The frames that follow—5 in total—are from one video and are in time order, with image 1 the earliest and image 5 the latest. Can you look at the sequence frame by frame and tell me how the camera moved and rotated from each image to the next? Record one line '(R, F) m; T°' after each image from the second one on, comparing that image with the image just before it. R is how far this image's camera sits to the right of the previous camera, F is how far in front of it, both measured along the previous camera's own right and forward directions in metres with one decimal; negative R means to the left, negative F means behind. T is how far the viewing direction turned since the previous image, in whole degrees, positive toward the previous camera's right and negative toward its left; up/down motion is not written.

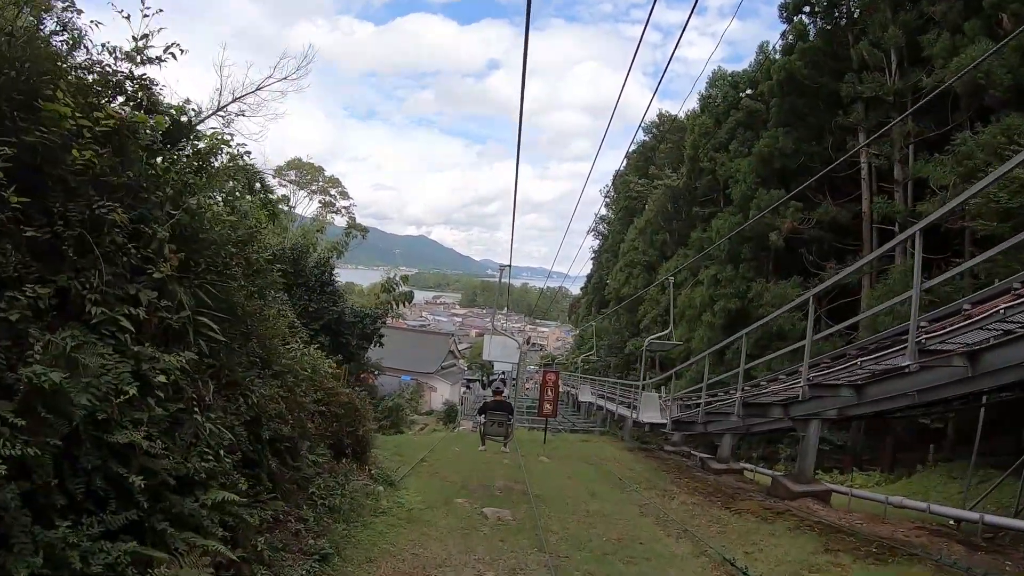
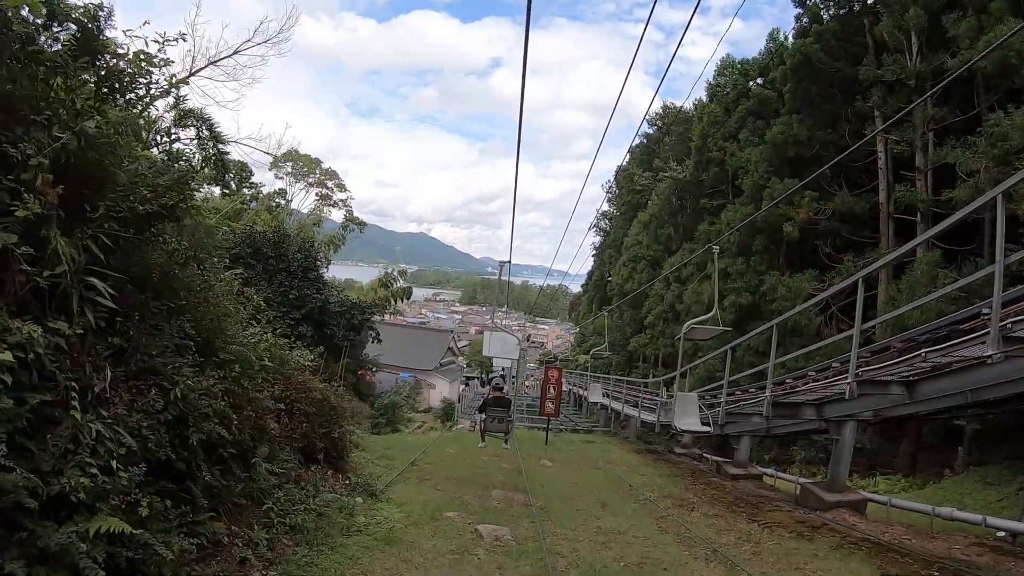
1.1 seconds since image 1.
(0.0, +0.8) m; 0°
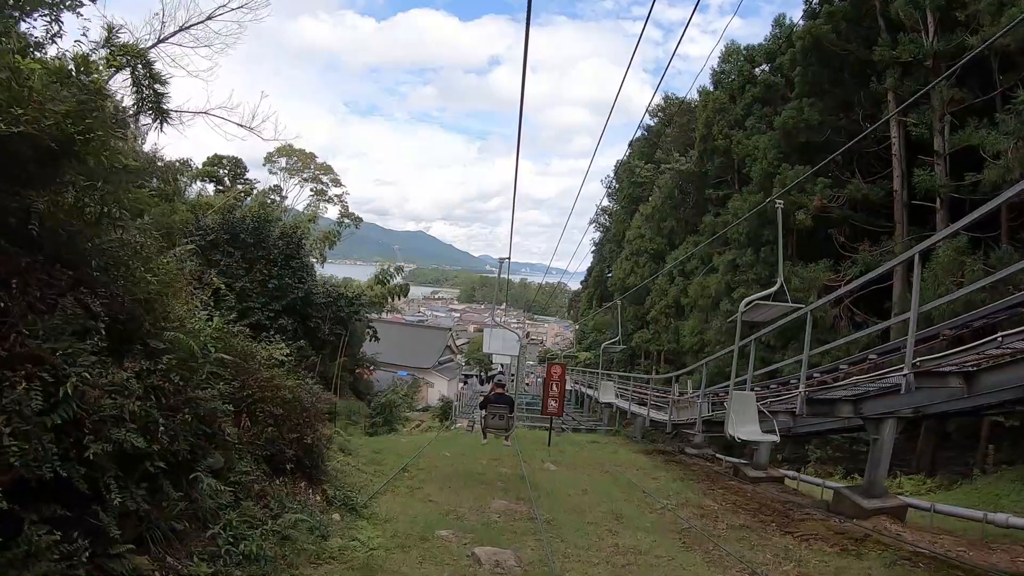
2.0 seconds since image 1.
(0.0, +0.7) m; 0°
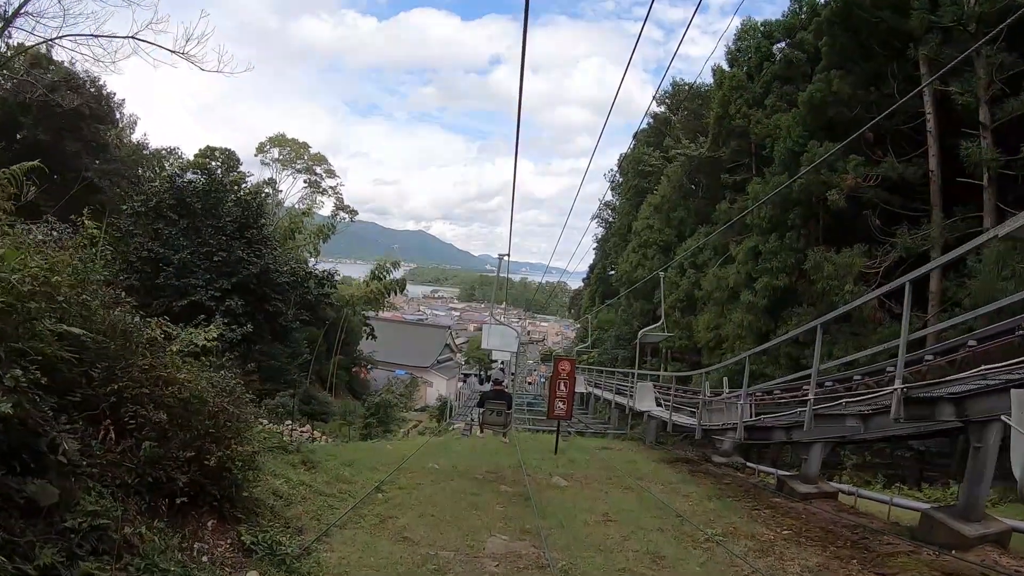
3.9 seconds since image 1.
(0.0, +1.4) m; 0°
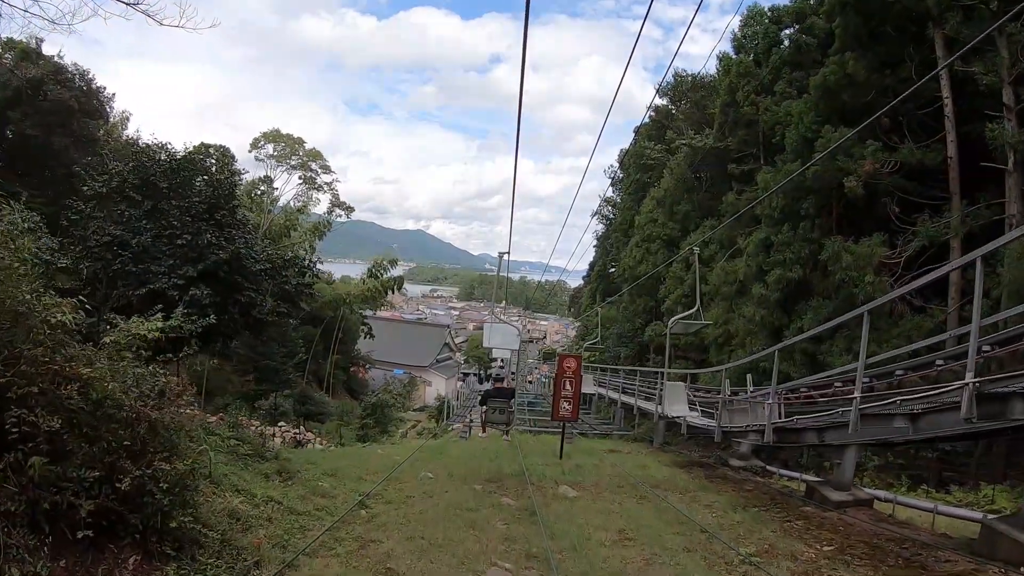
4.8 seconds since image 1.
(0.0, +0.7) m; 0°
